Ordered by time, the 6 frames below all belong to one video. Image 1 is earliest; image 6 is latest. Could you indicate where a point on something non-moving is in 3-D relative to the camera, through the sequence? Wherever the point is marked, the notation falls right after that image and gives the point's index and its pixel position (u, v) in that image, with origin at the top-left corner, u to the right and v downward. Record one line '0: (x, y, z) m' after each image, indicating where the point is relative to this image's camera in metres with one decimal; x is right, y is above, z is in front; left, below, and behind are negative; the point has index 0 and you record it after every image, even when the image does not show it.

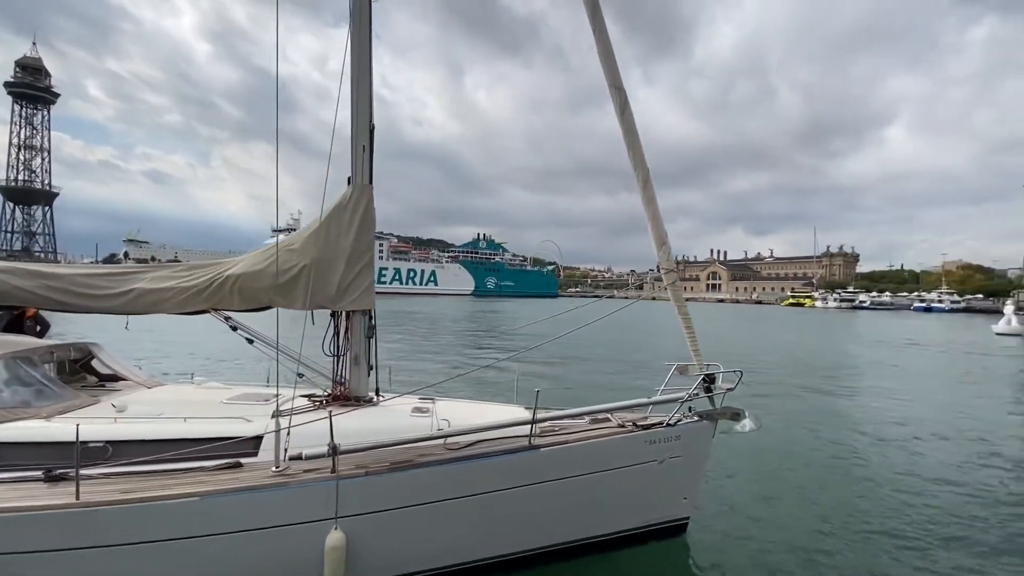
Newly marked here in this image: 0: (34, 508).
0: (-3.0, -1.5, +3.1) m
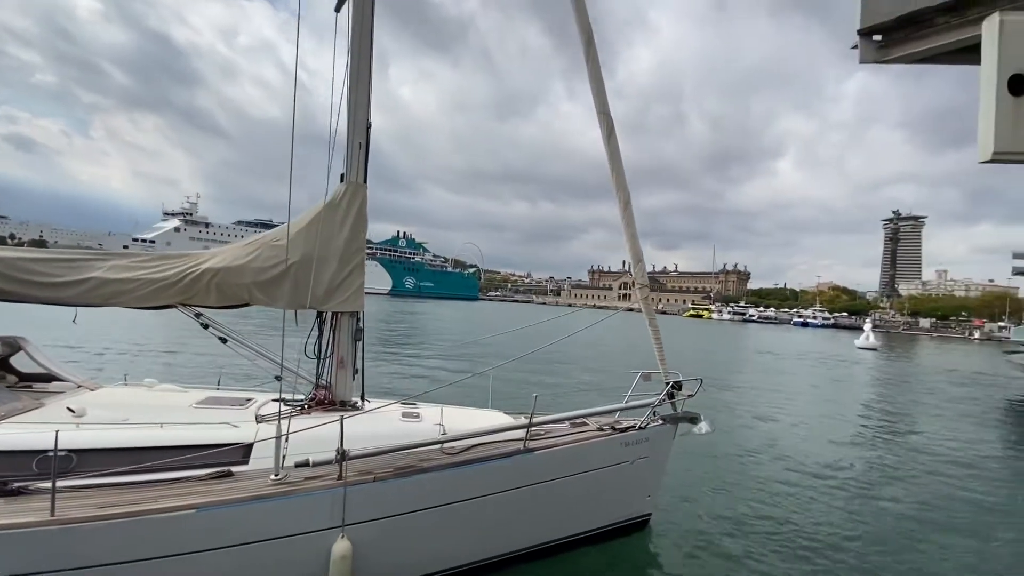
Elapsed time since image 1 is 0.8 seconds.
0: (-2.9, -1.4, +2.7) m
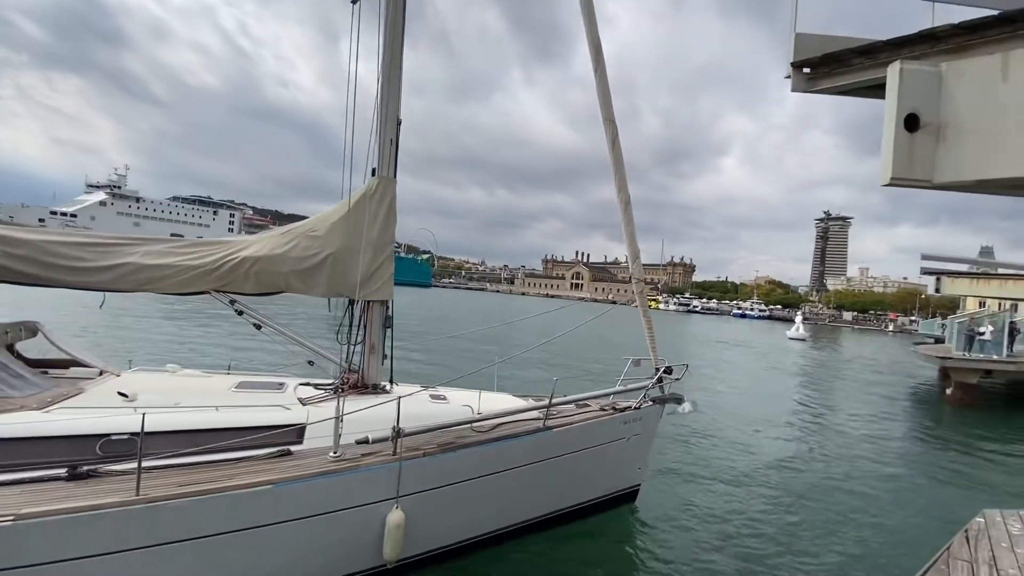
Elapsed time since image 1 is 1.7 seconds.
0: (-2.5, -1.3, +2.9) m
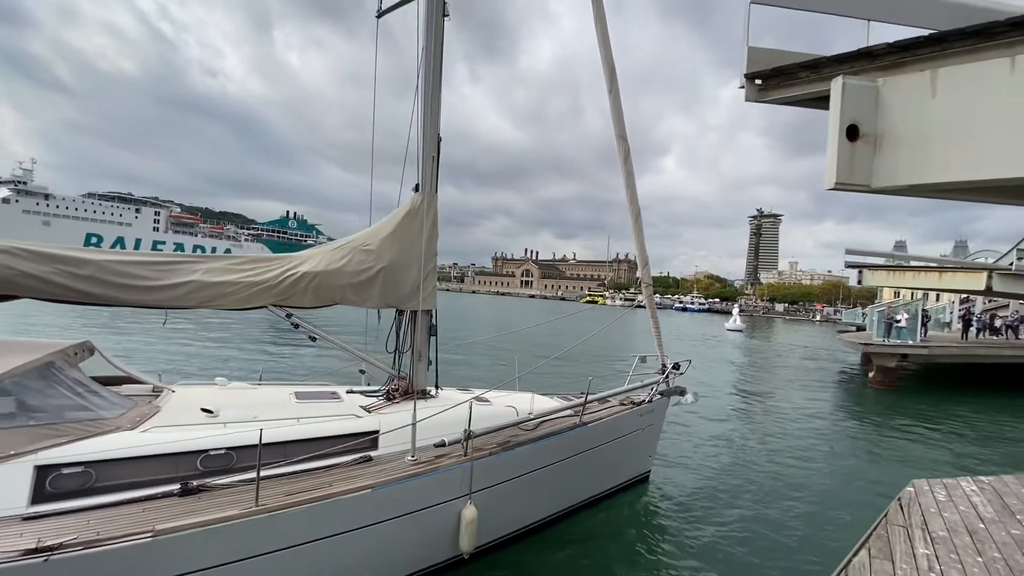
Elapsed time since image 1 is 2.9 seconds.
0: (-1.9, -1.5, +3.1) m
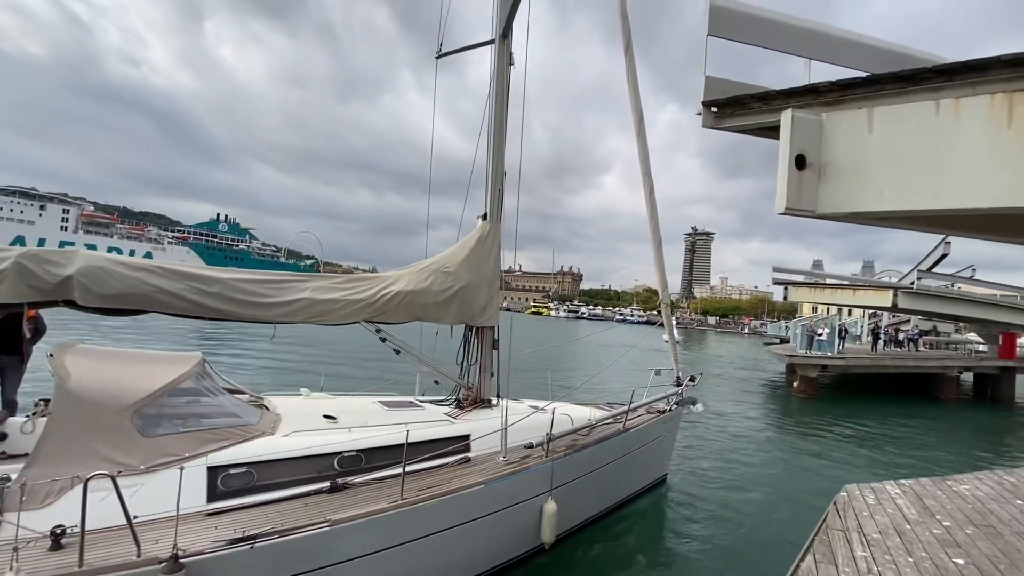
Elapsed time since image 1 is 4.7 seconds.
0: (-1.0, -1.6, +3.5) m
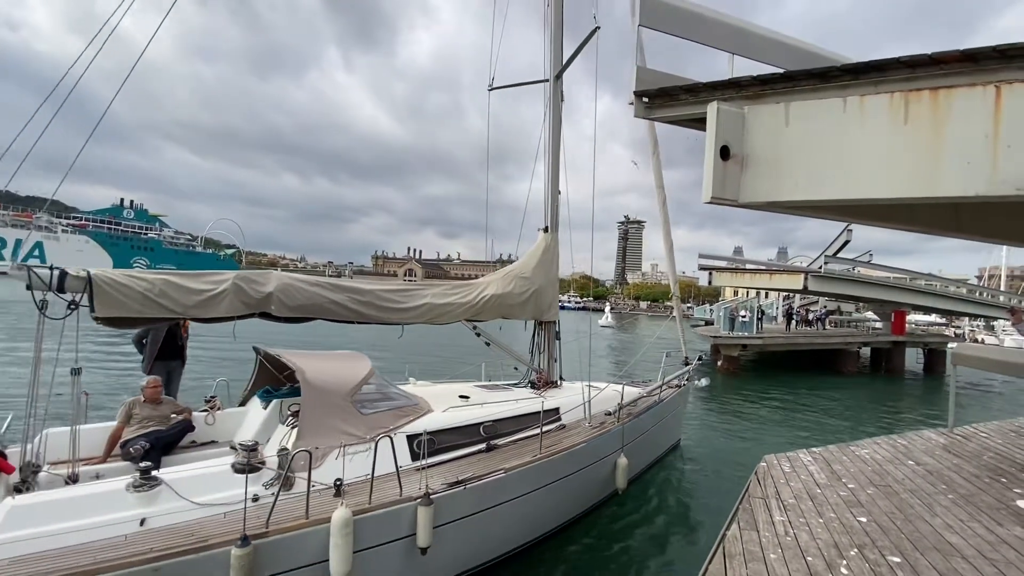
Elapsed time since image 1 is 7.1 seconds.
0: (+0.1, -1.7, +4.8) m
